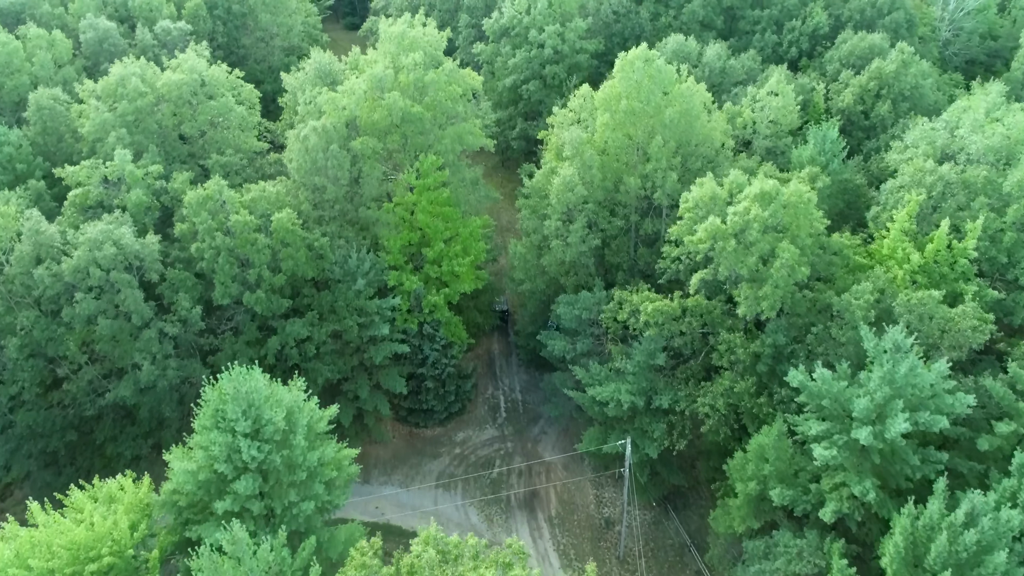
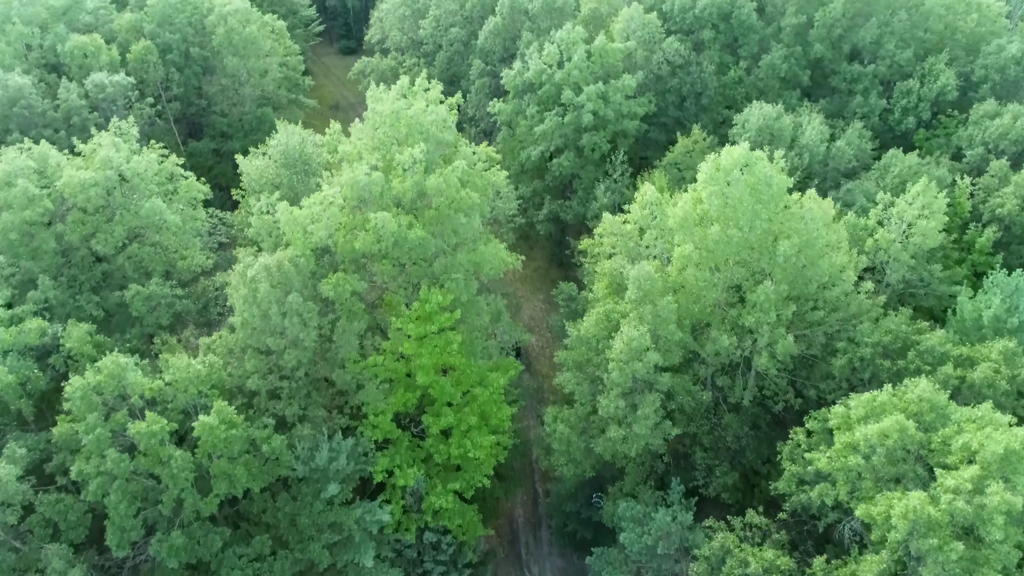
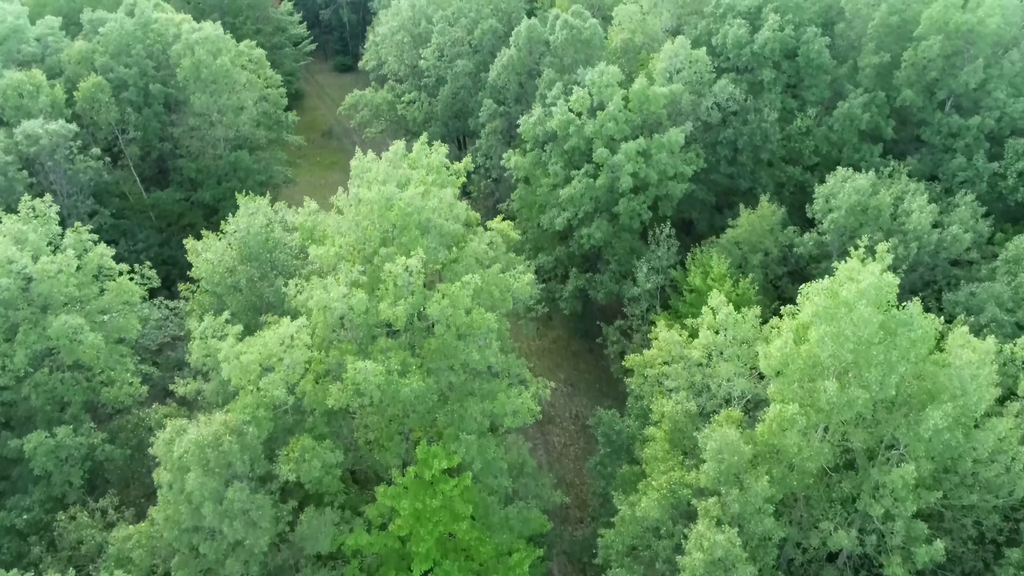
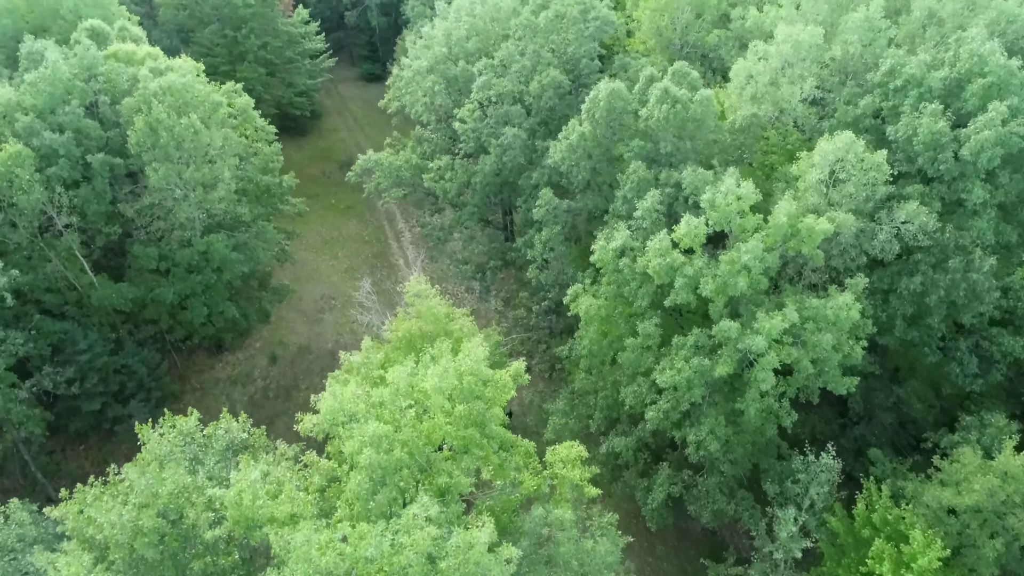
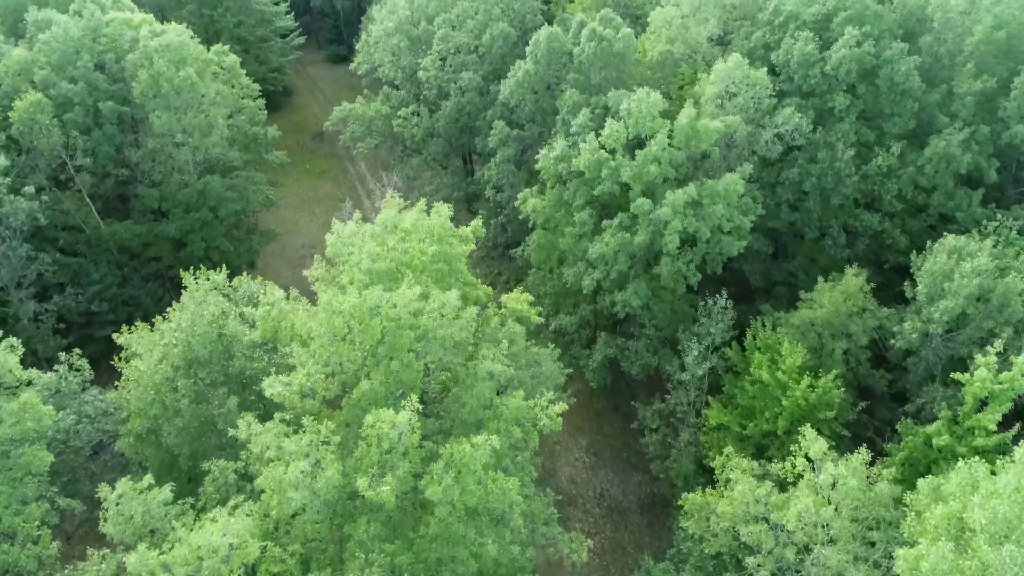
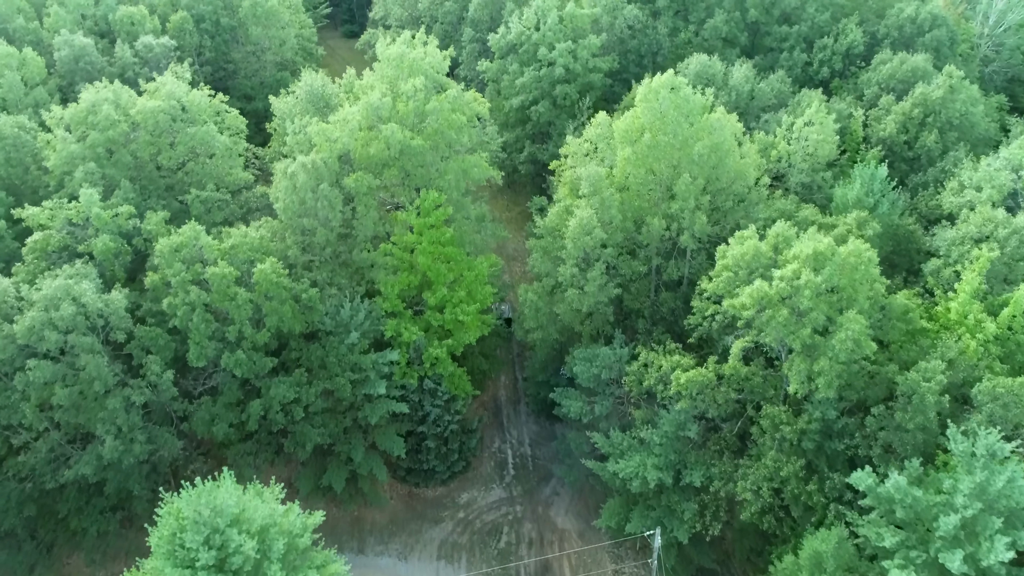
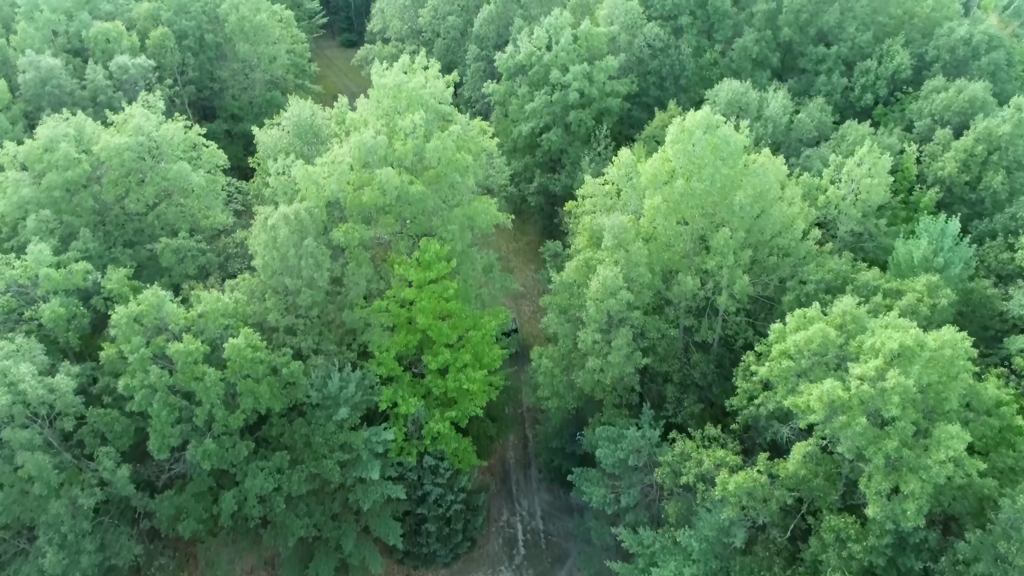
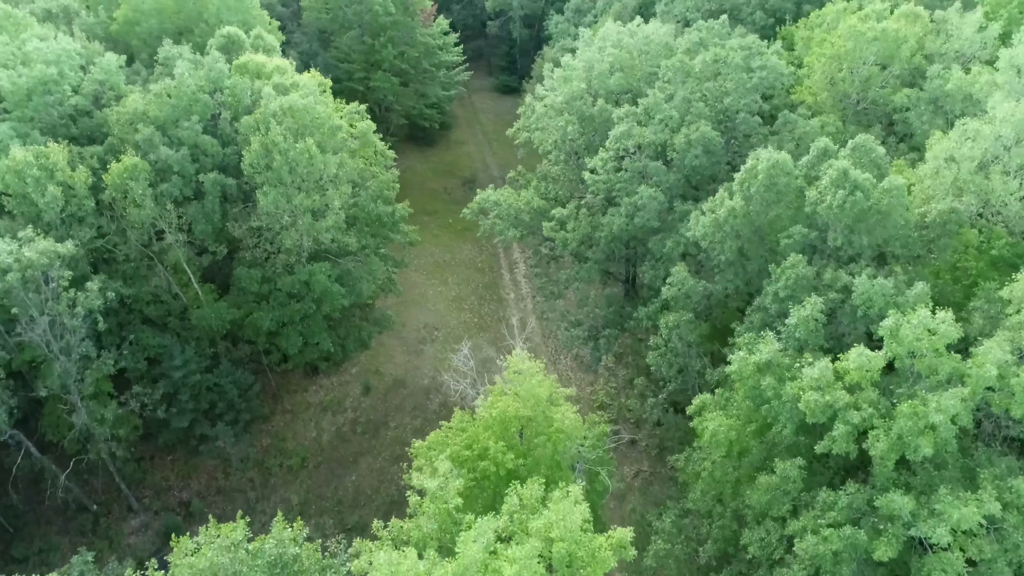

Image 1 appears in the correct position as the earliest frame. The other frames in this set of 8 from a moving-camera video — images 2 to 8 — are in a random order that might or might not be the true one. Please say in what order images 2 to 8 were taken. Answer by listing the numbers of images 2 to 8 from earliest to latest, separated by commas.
6, 7, 2, 3, 5, 4, 8
